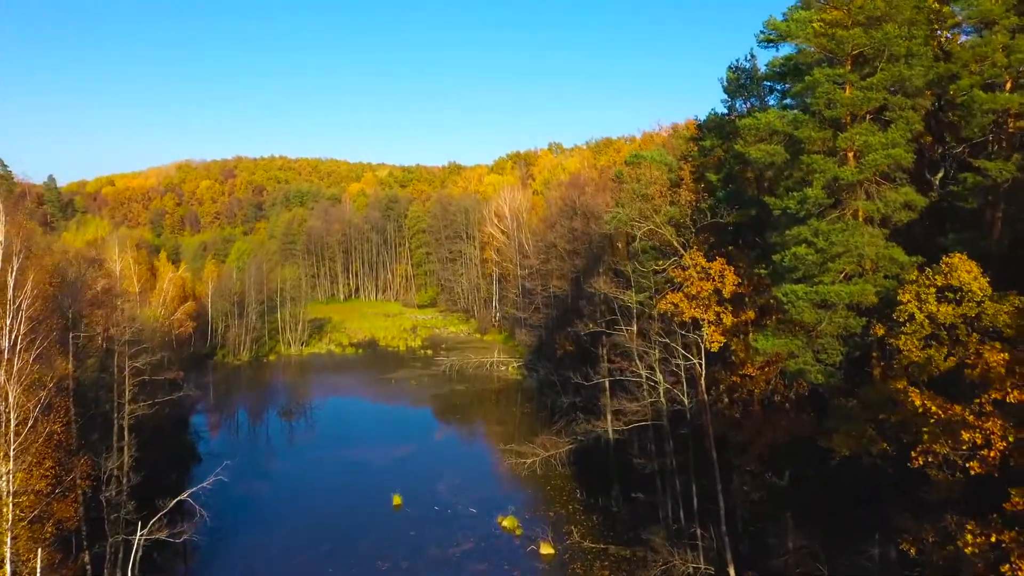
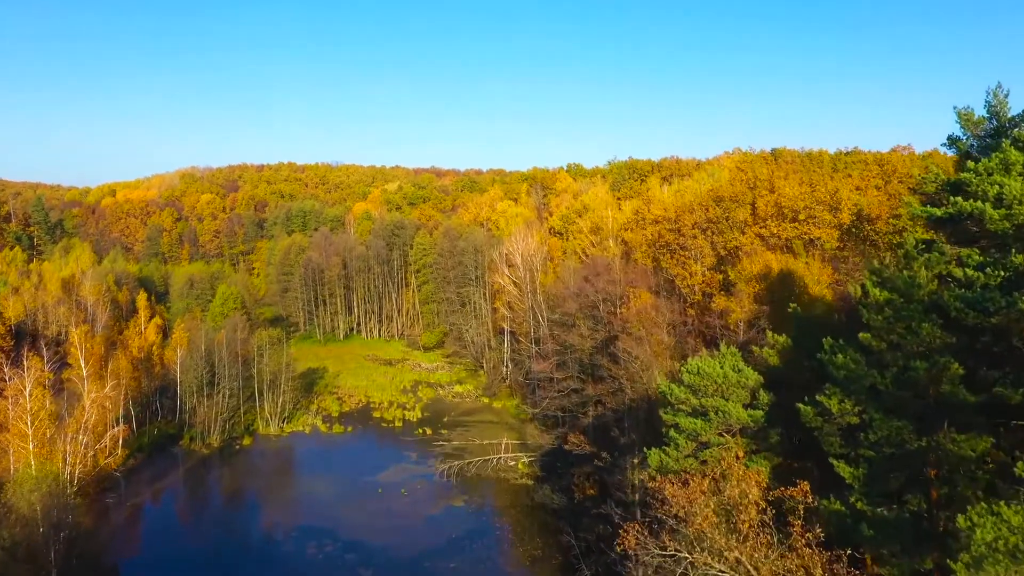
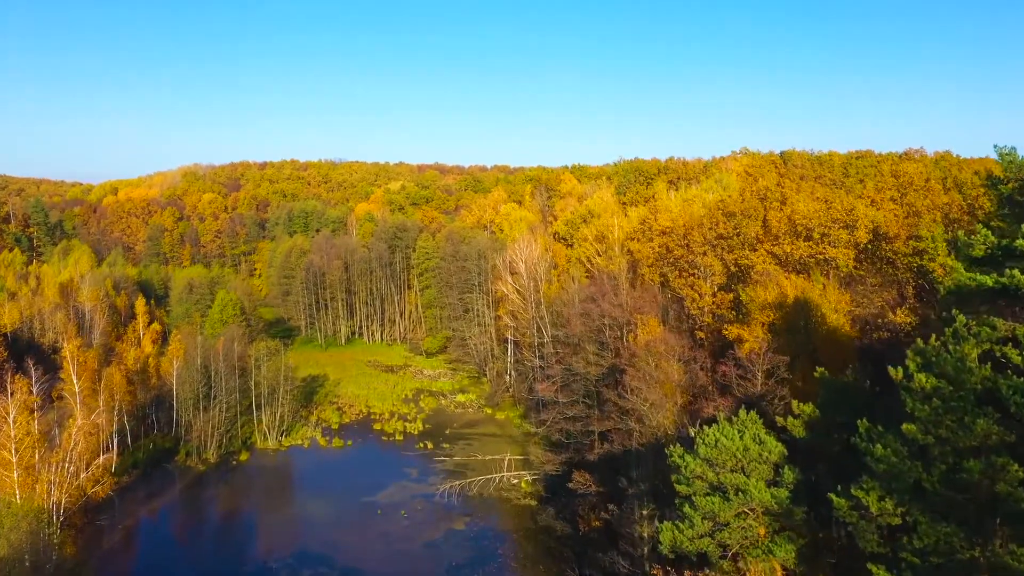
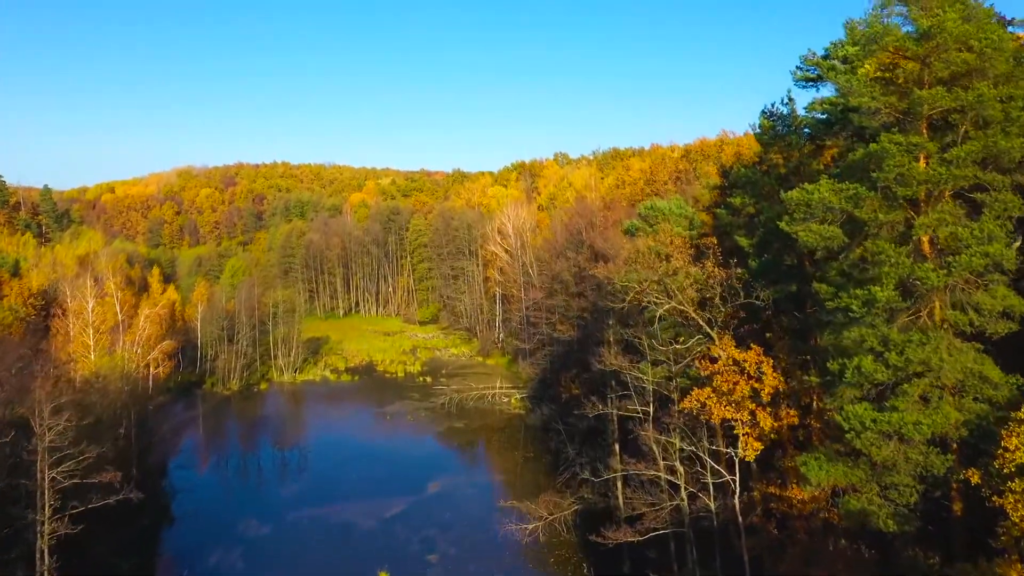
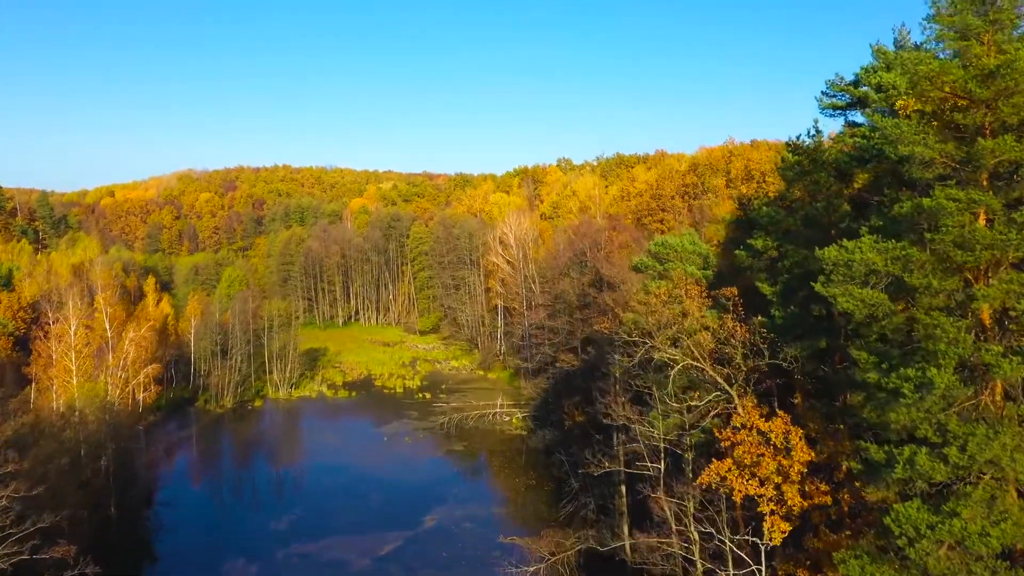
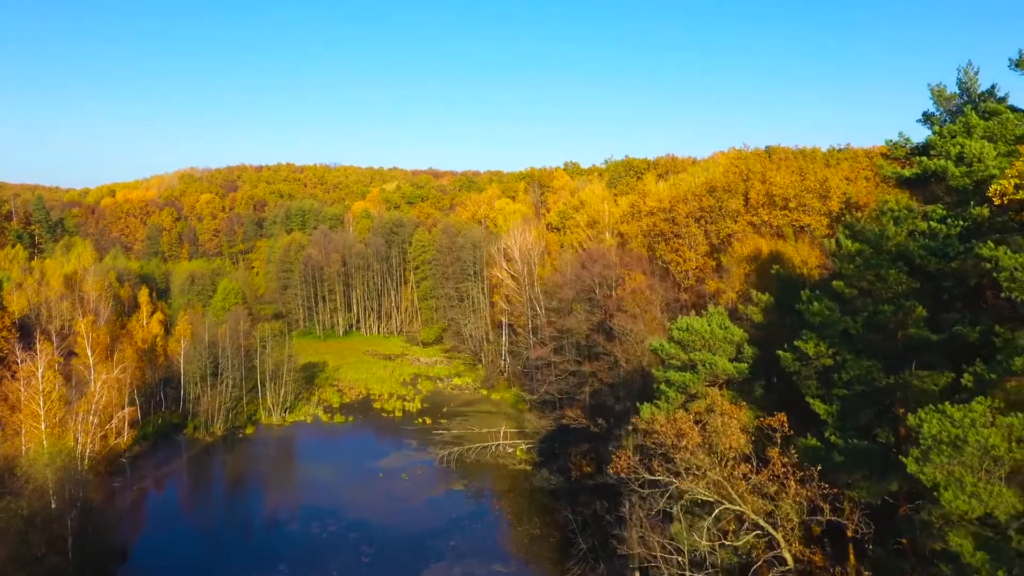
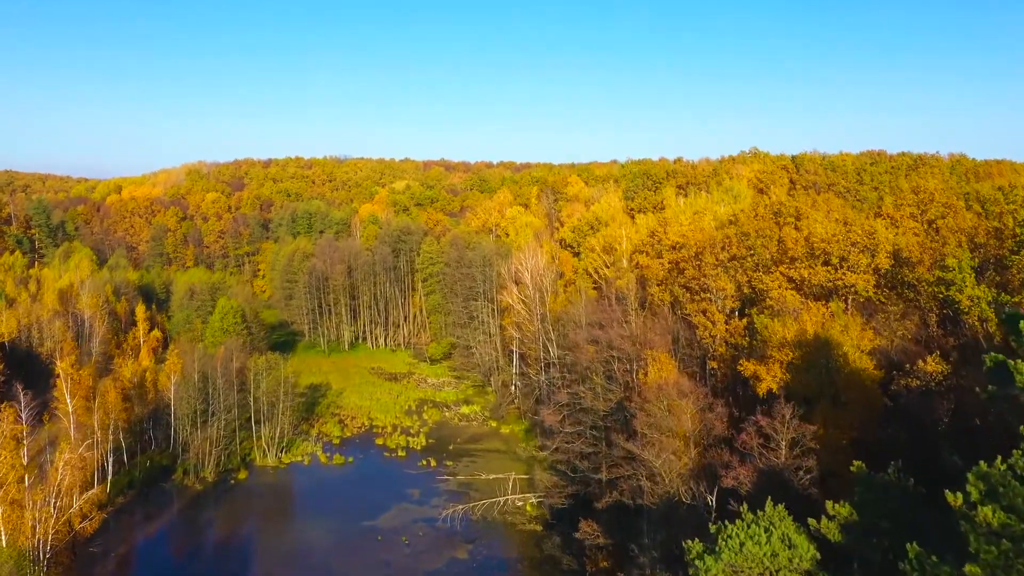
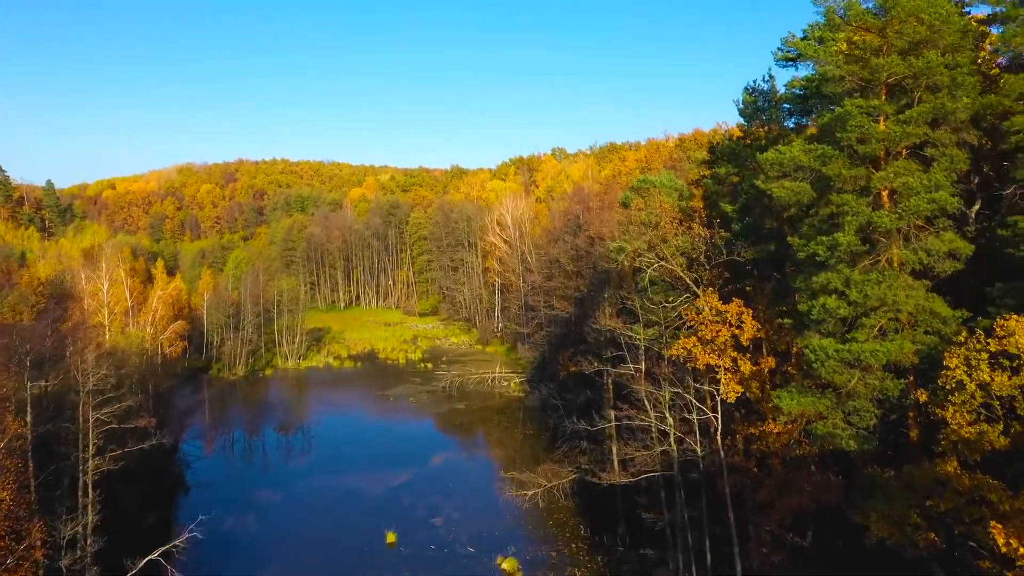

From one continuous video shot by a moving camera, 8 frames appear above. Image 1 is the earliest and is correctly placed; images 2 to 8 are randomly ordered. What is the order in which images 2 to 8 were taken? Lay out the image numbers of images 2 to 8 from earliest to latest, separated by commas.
8, 4, 5, 6, 2, 3, 7
